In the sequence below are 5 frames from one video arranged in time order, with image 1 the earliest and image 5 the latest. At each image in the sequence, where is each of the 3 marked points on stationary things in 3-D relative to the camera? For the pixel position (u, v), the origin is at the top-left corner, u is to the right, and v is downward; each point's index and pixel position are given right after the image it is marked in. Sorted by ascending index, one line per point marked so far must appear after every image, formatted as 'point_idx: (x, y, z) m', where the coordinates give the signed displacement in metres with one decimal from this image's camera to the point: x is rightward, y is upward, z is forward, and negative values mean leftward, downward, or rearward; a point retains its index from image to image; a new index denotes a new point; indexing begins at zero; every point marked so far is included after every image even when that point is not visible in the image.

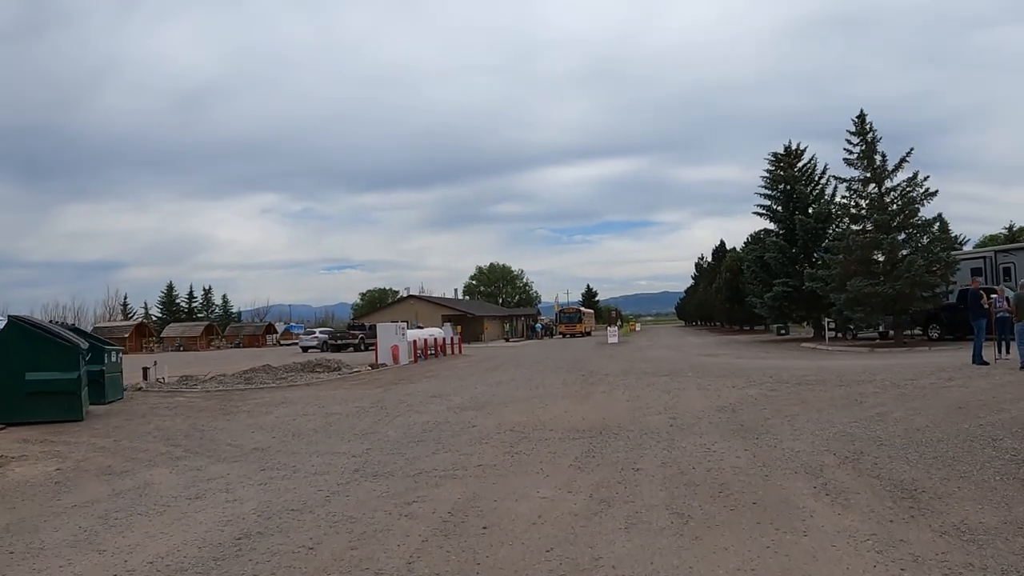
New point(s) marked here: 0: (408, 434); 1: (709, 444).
0: (-1.6, -2.3, +11.5) m
1: (+2.6, -2.0, +9.6) m
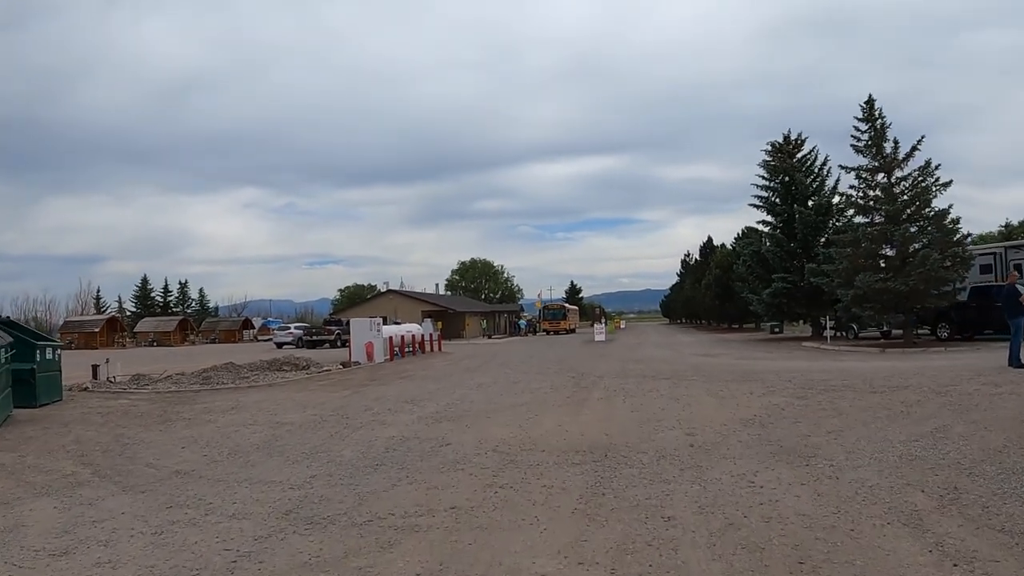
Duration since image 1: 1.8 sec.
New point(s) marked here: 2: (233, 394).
0: (-1.8, -2.1, +9.2) m
1: (+2.4, -1.9, +7.5) m
2: (-7.3, -2.8, +19.4) m
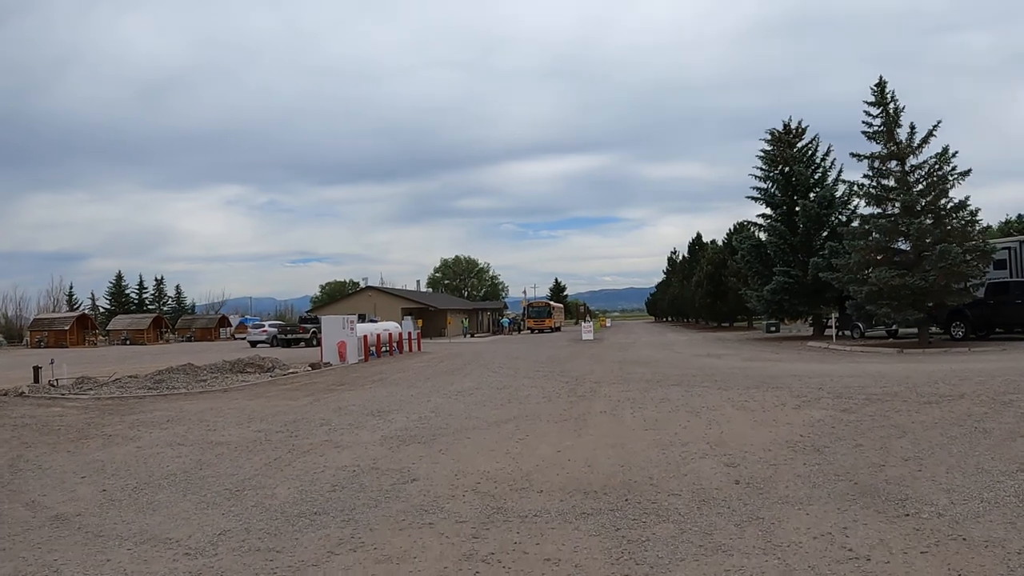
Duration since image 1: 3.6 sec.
0: (-1.9, -1.9, +6.9) m
1: (+2.3, -1.8, +5.3) m
2: (-7.6, -2.6, +16.9) m
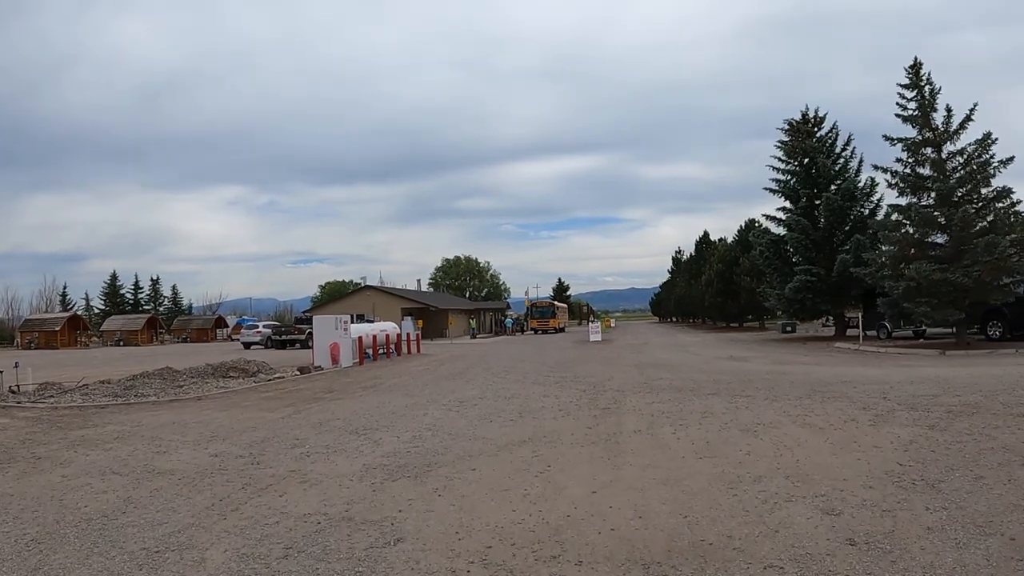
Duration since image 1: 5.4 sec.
0: (-1.8, -1.8, +4.9) m
1: (+2.5, -1.6, +3.2) m
2: (-7.5, -2.5, +14.9) m
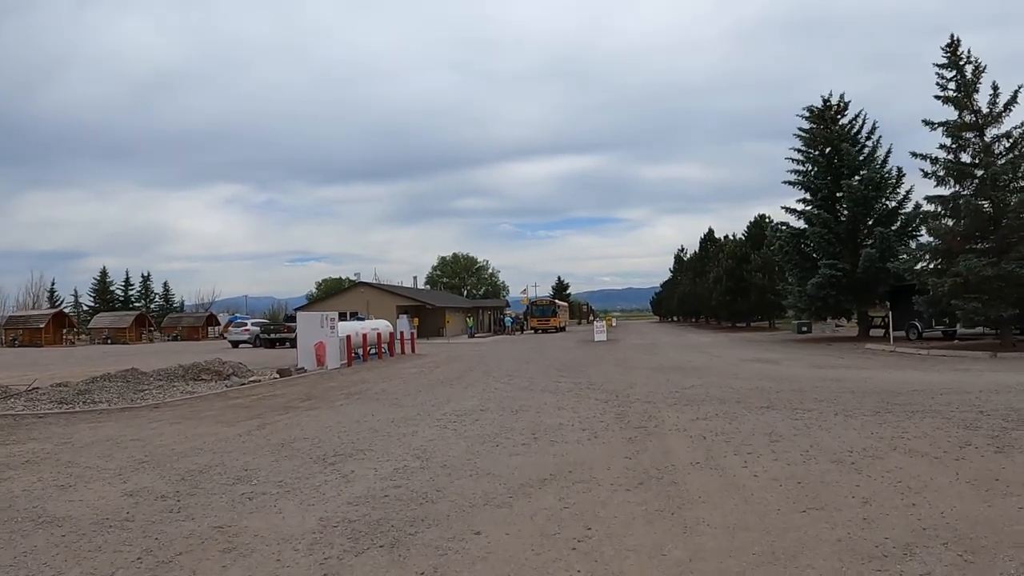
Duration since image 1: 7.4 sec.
0: (-1.6, -1.7, +2.6) m
1: (+2.6, -1.5, +1.0) m
2: (-7.3, -2.3, +12.6) m
